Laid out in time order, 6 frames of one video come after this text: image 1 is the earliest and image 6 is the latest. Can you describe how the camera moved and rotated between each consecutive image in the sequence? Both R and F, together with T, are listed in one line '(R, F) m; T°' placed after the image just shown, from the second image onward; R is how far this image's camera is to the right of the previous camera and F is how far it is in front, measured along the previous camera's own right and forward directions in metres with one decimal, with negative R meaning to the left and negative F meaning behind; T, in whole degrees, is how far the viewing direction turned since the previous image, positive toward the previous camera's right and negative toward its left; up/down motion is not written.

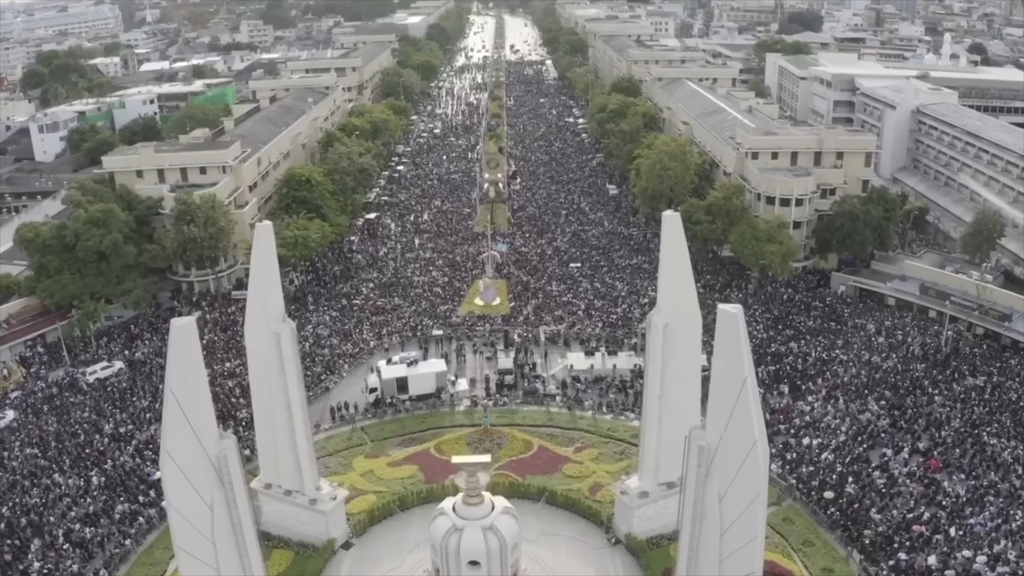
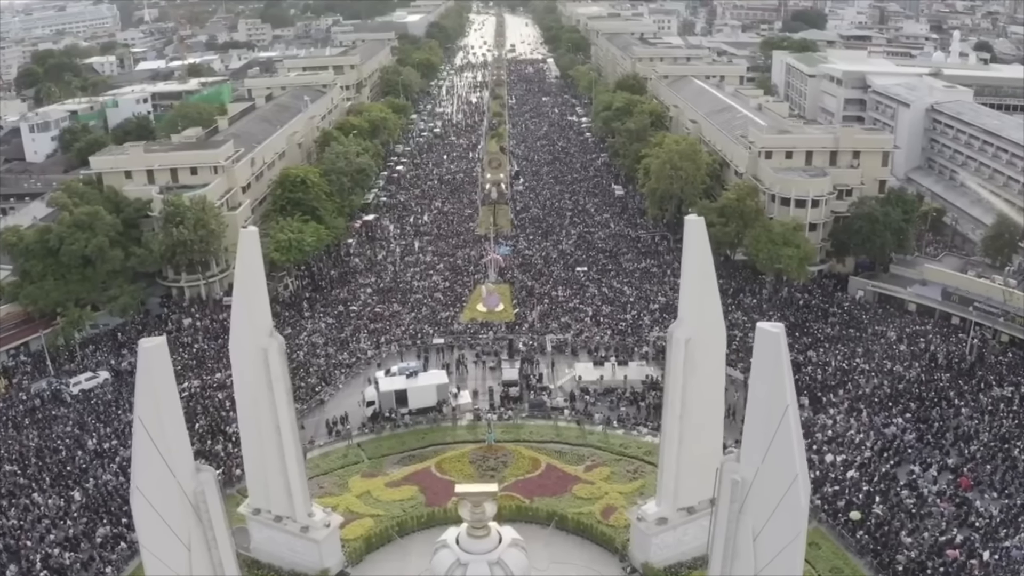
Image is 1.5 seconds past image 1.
(-0.2, +1.9) m; 0°
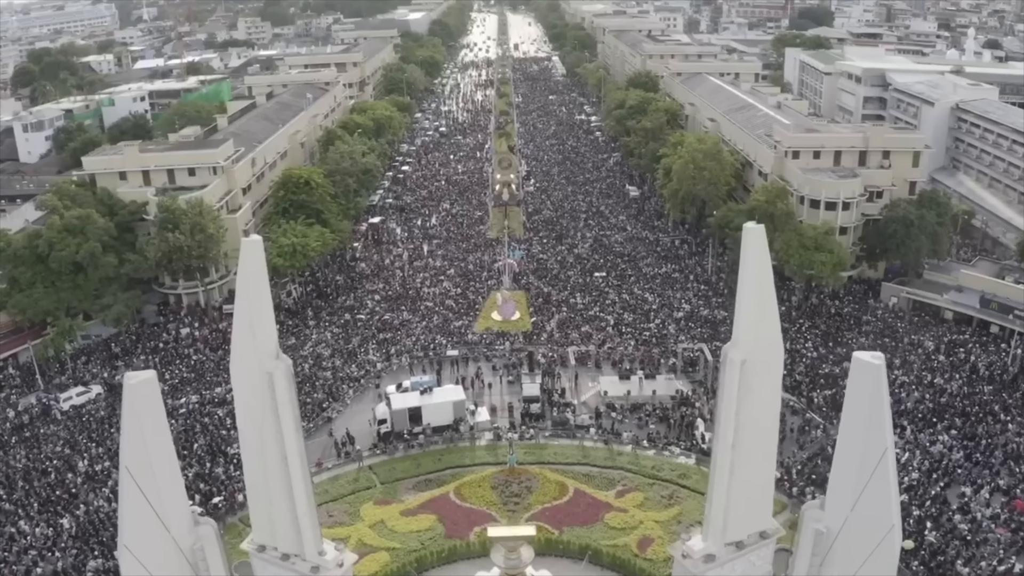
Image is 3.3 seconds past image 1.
(-0.8, +2.2) m; 0°
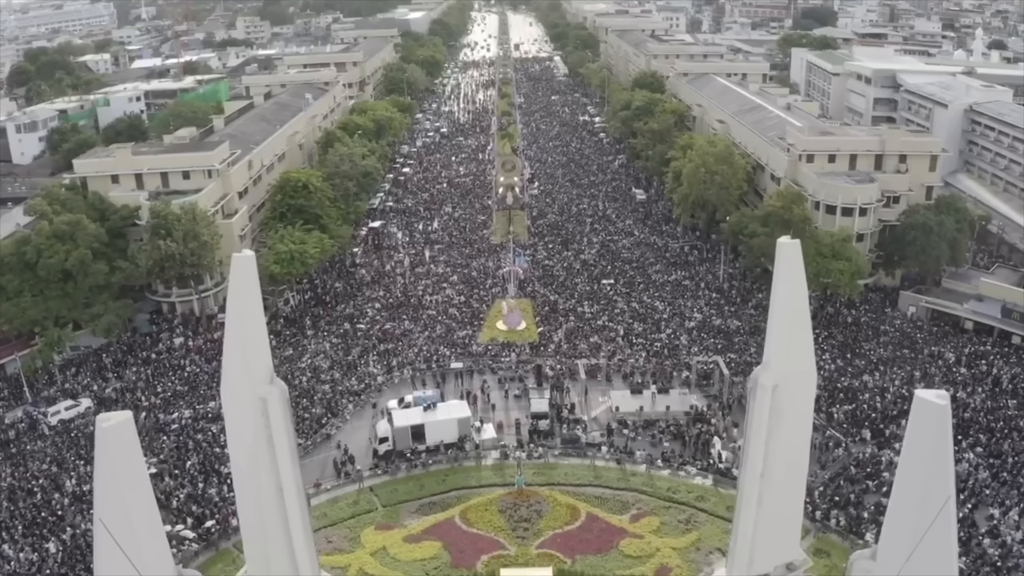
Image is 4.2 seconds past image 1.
(-0.3, +1.4) m; 0°
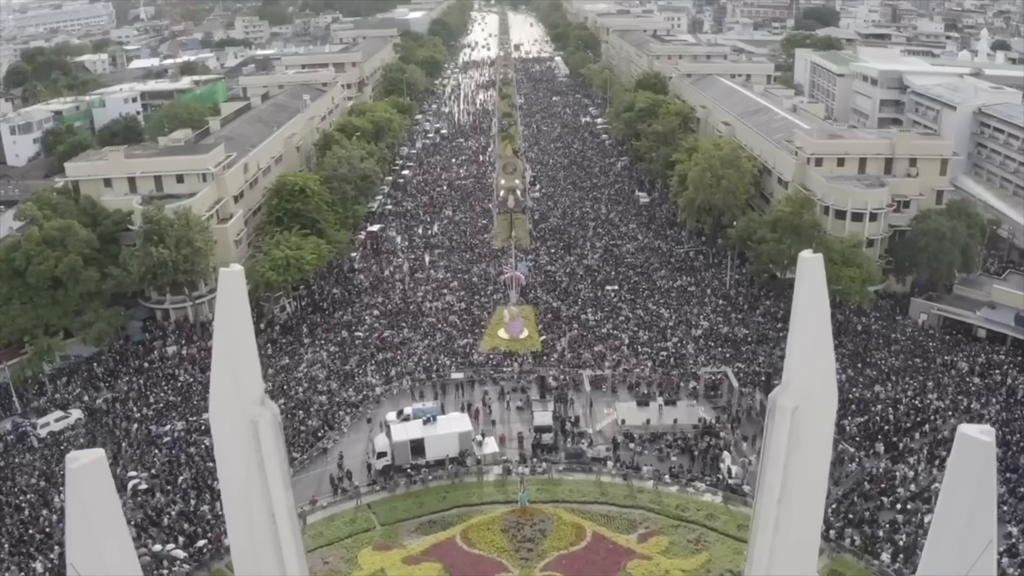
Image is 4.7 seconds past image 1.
(-0.1, +0.9) m; 0°
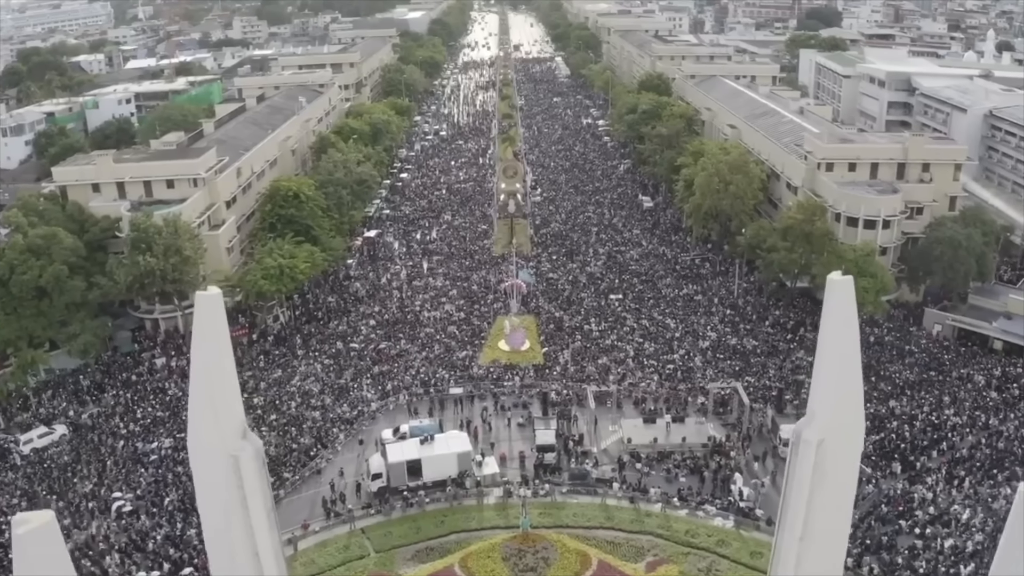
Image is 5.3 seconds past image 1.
(-0.1, +1.2) m; 0°
